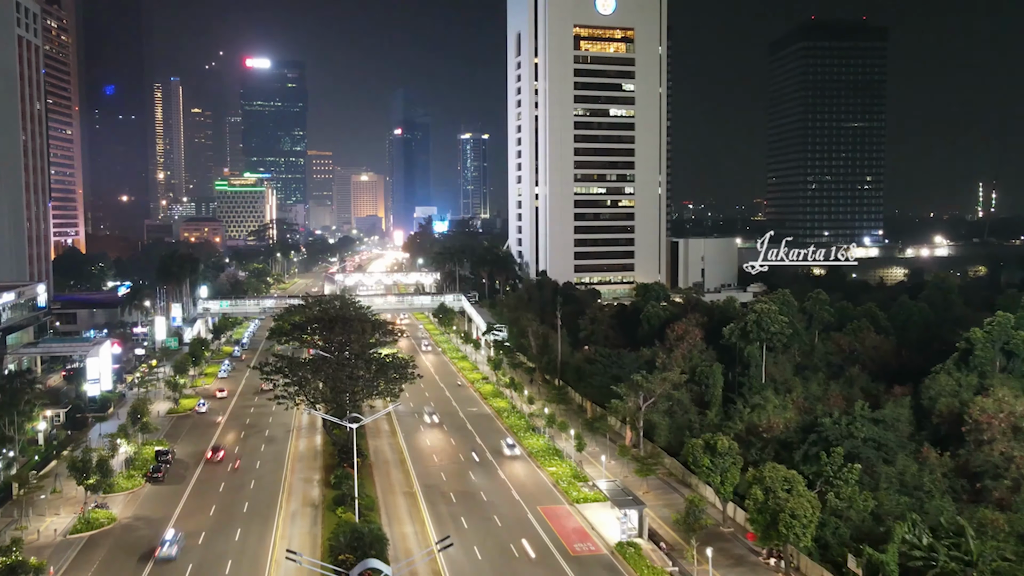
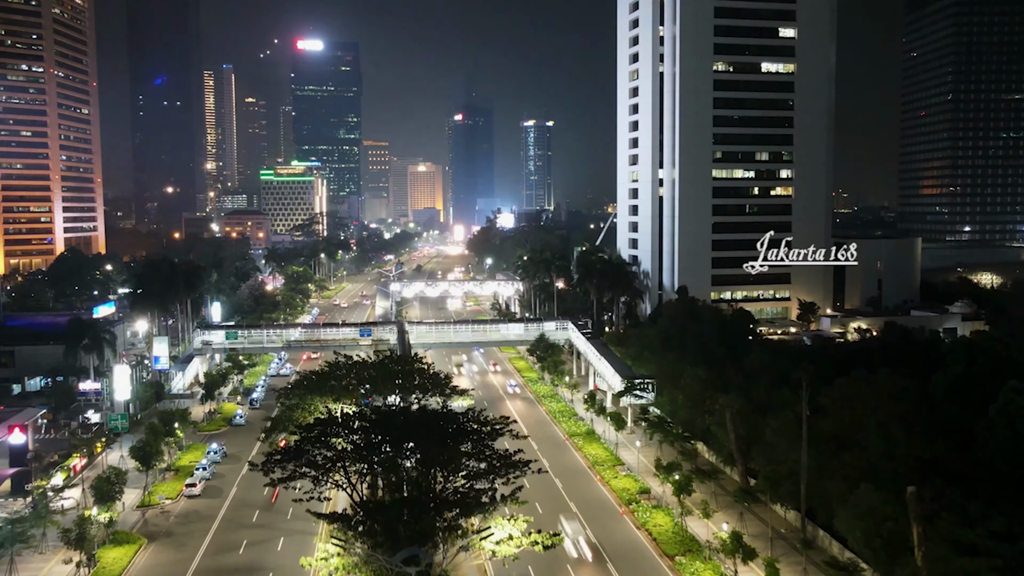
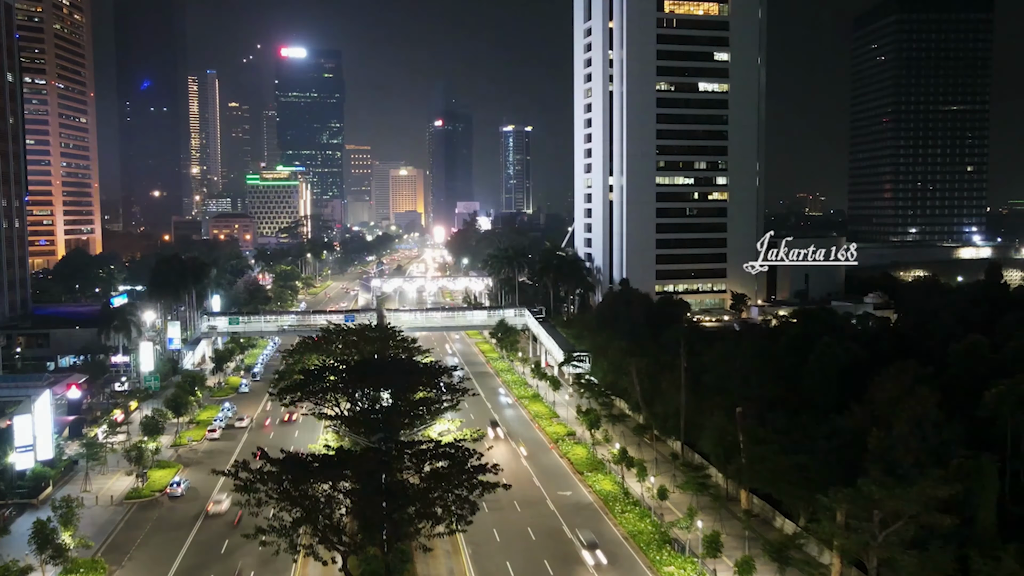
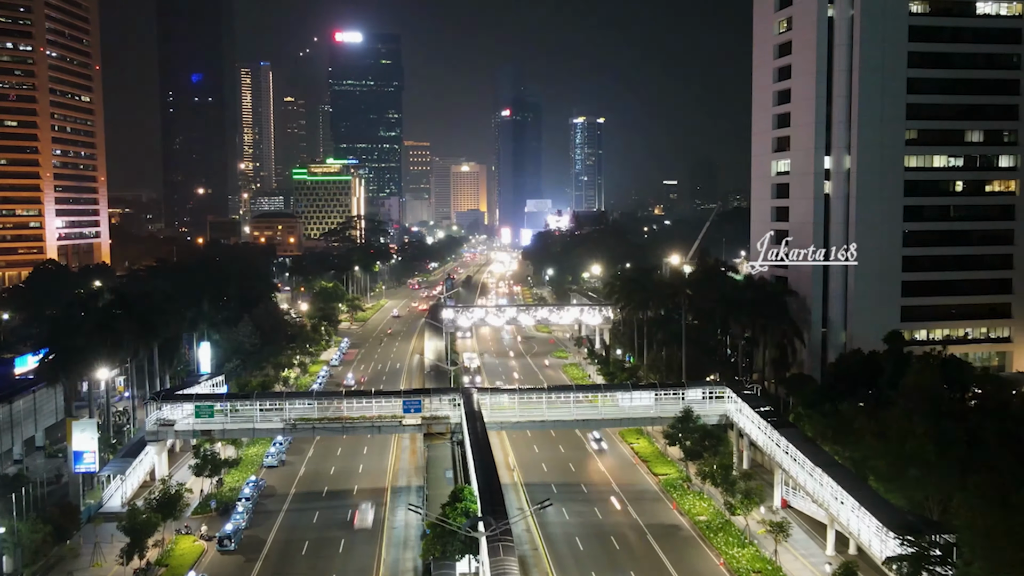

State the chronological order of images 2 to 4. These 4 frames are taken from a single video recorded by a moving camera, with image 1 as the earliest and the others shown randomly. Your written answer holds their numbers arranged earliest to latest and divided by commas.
3, 2, 4
